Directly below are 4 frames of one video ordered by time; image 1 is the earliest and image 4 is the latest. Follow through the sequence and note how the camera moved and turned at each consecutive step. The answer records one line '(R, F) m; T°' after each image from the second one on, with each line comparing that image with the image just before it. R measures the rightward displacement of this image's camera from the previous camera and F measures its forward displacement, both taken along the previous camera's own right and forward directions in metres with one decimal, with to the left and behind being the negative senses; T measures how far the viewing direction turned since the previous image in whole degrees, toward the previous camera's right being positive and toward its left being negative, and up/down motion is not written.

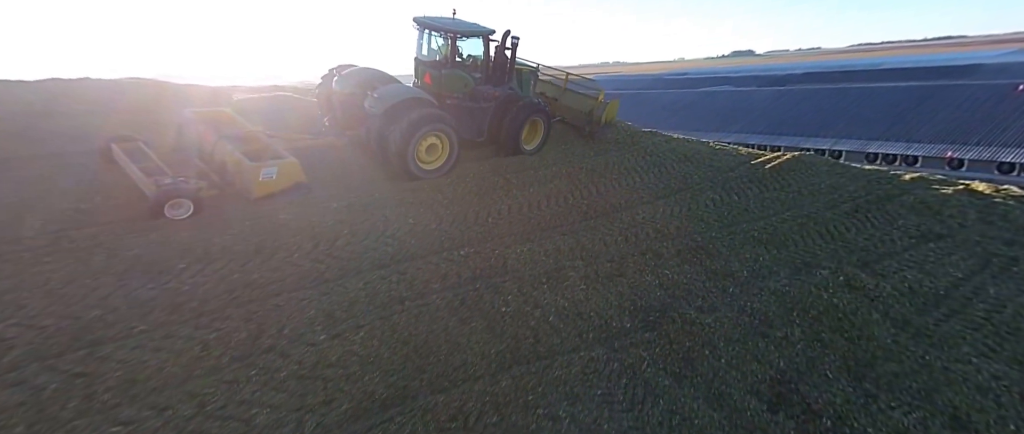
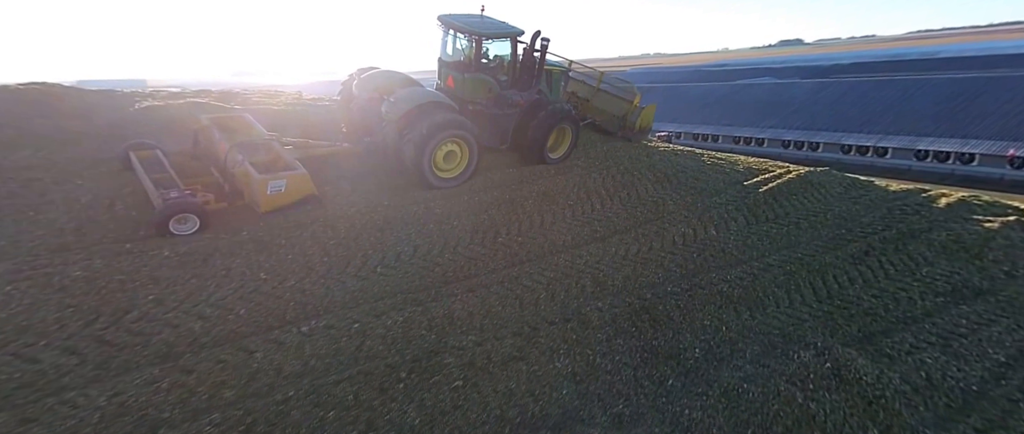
(+0.9, +0.8) m; -2°
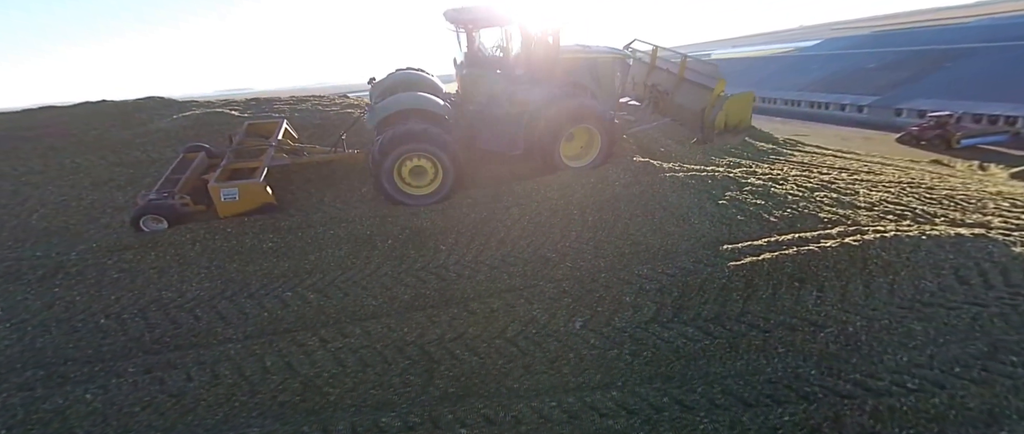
(+2.6, +1.4) m; -20°
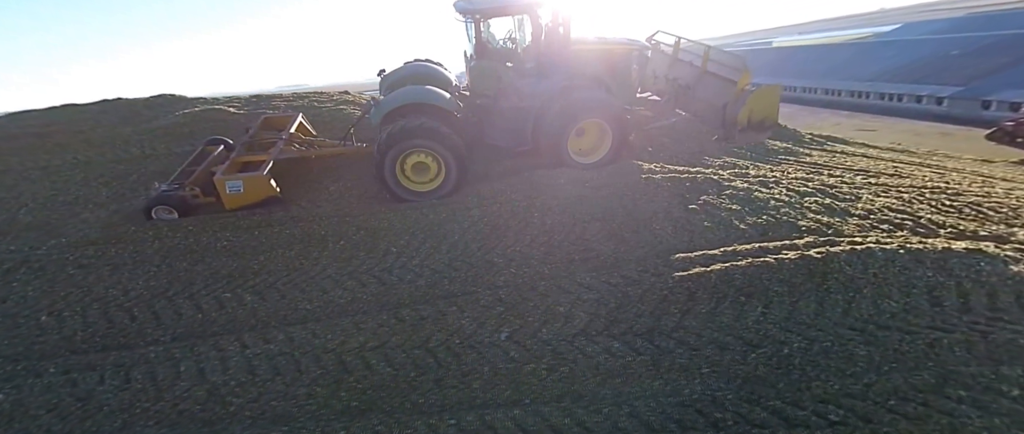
(+0.7, +0.1) m; -3°
